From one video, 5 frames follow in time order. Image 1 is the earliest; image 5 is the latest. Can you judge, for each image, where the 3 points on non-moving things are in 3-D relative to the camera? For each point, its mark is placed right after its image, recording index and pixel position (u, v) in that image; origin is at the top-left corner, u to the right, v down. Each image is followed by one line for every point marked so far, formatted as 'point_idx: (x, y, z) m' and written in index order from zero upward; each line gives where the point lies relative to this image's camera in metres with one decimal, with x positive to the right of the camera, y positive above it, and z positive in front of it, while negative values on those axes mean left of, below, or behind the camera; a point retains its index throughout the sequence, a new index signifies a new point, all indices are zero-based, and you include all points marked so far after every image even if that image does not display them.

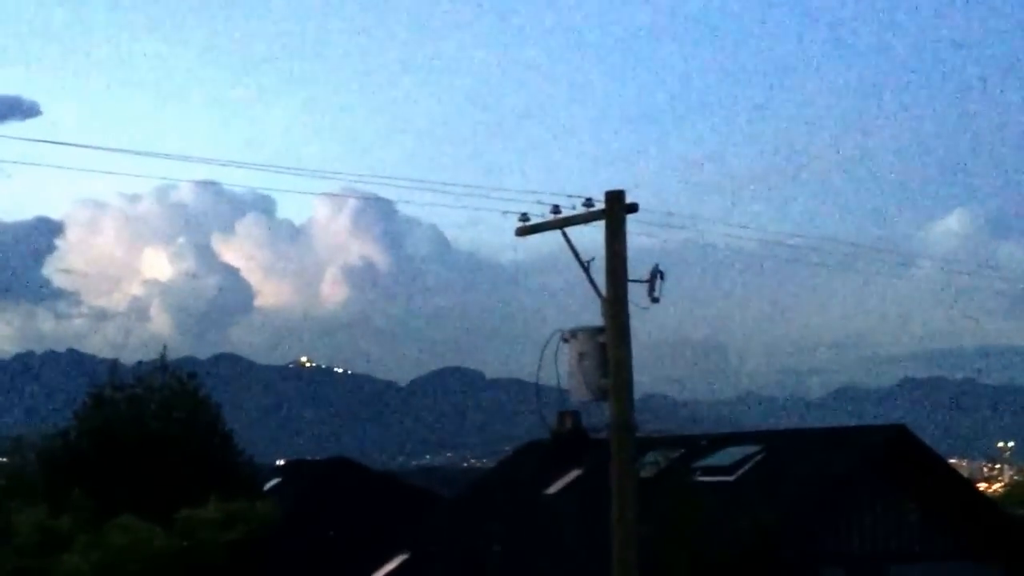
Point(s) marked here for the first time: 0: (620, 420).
0: (+1.3, -1.5, +16.6) m
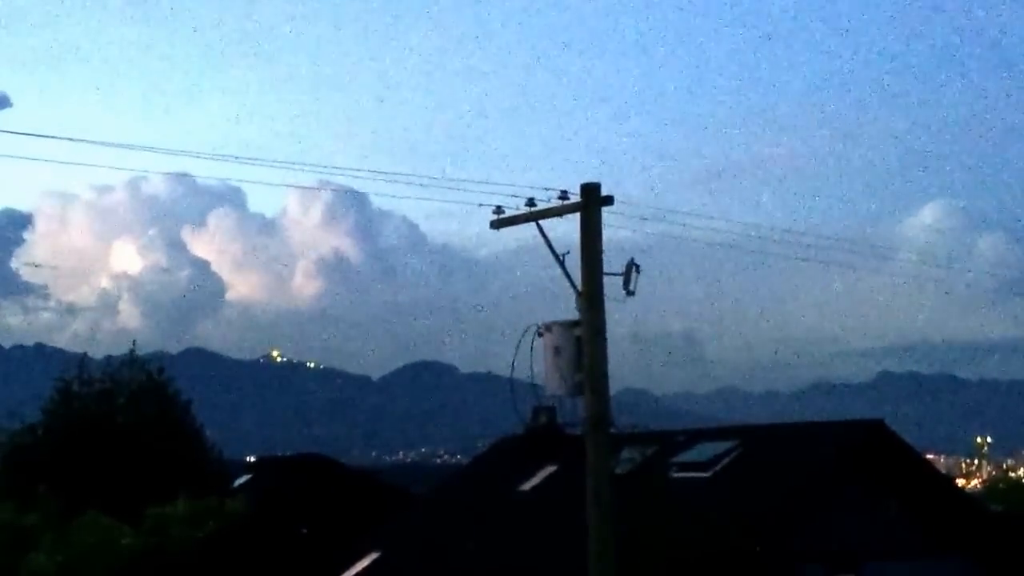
0: (+1.0, -1.5, +16.2) m
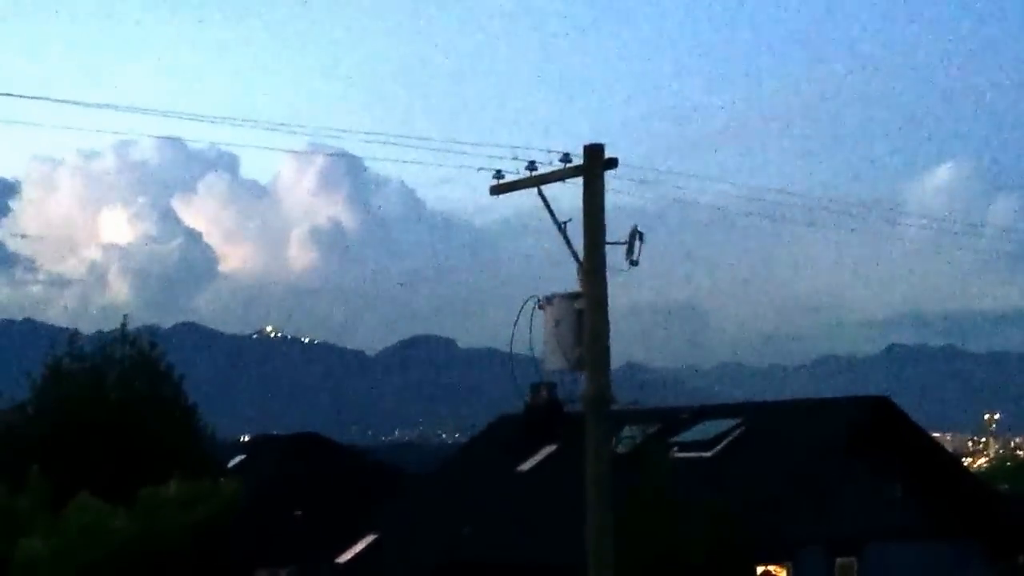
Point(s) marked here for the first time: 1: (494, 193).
0: (+1.0, -1.5, +15.6) m
1: (-0.3, +0.9, +17.2) m
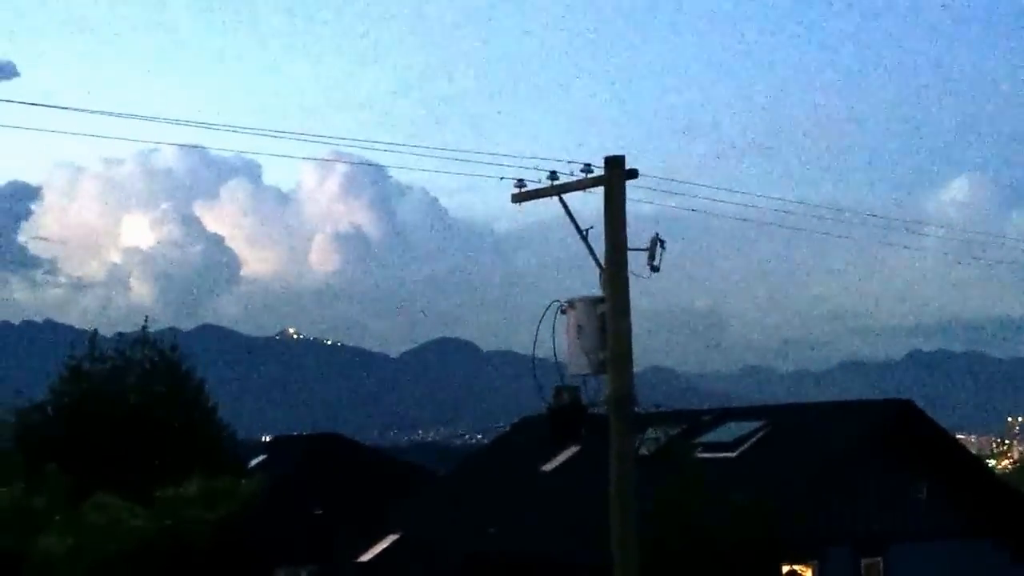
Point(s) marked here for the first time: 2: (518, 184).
0: (+1.4, -1.2, +15.5) m
1: (+0.2, +1.1, +17.2) m
2: (+0.2, +1.3, +16.6) m
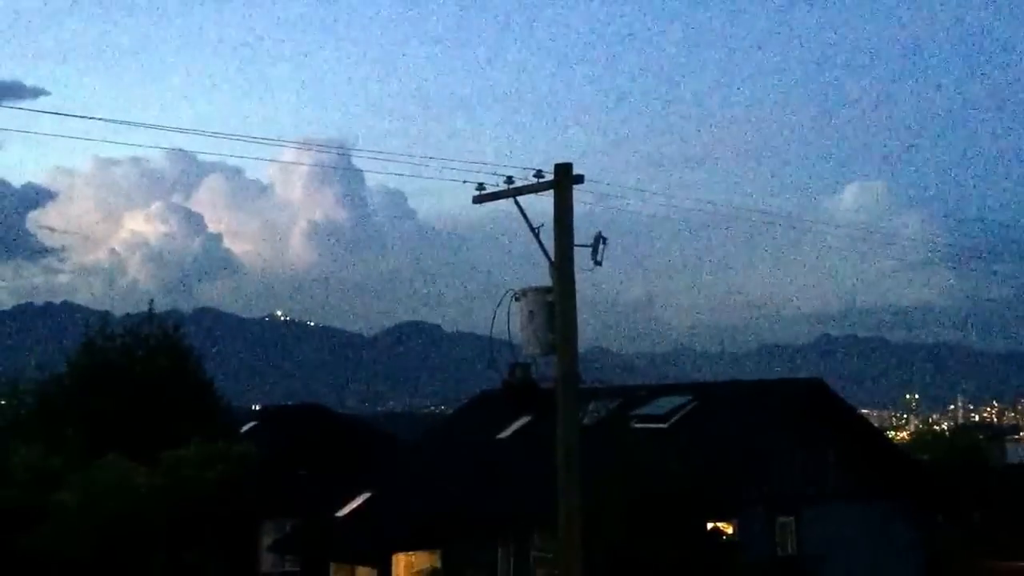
0: (+0.5, -1.1, +19.4) m
1: (-0.6, +1.3, +21.0) m
2: (-0.6, +1.5, +20.5) m
